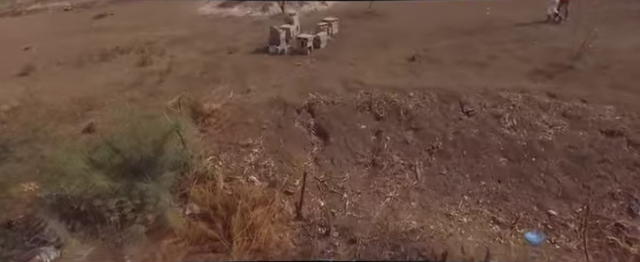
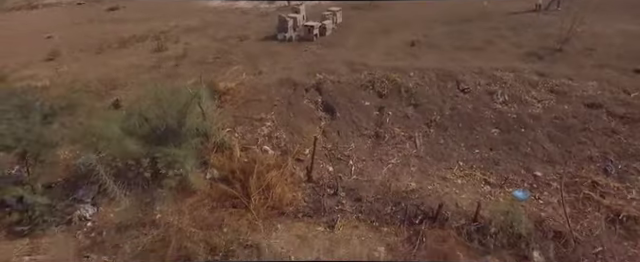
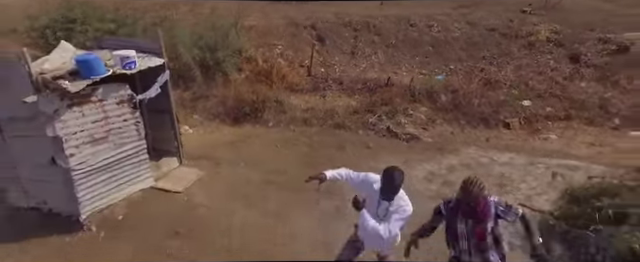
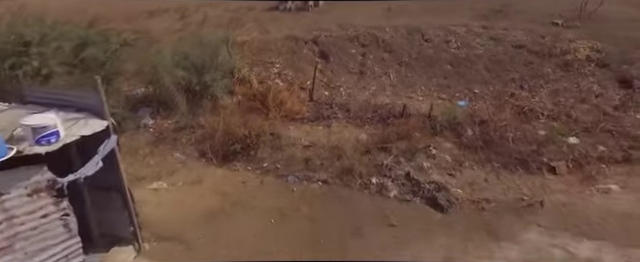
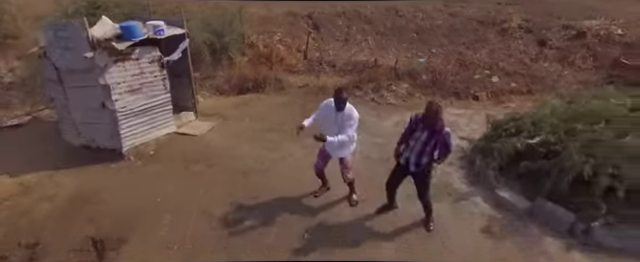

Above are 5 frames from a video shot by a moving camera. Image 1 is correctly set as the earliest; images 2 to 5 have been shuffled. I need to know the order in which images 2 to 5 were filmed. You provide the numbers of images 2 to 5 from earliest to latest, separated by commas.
2, 4, 3, 5
